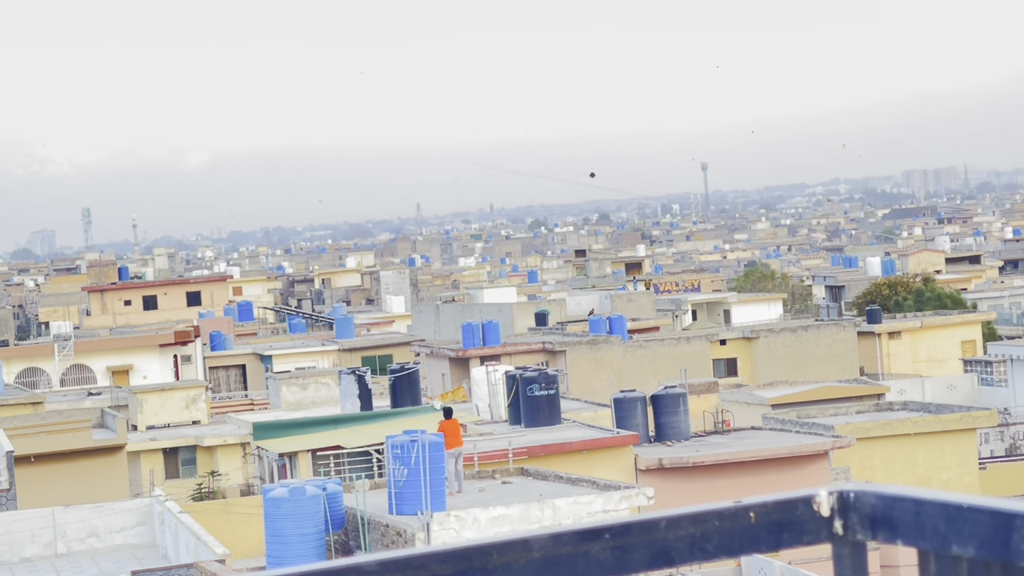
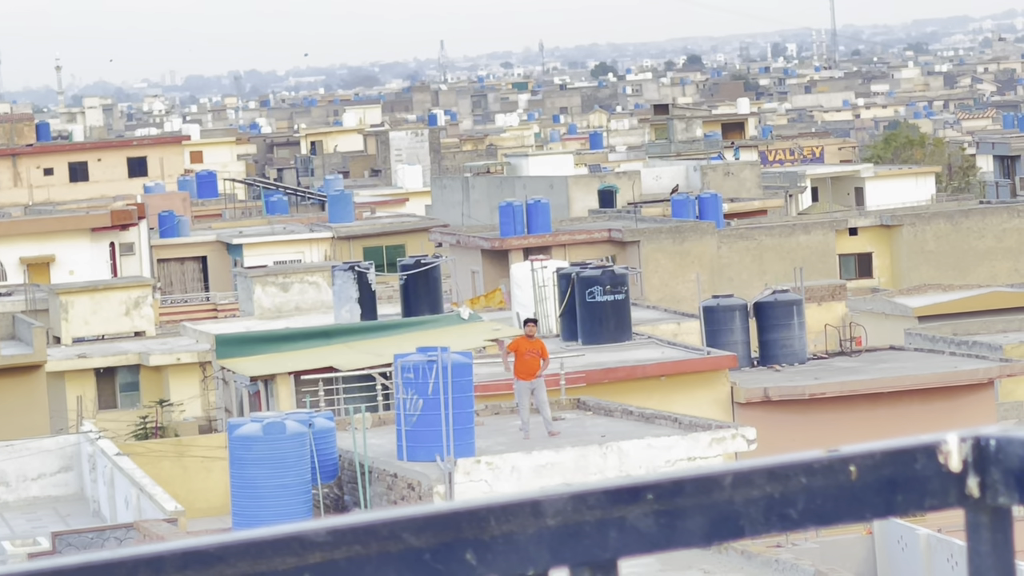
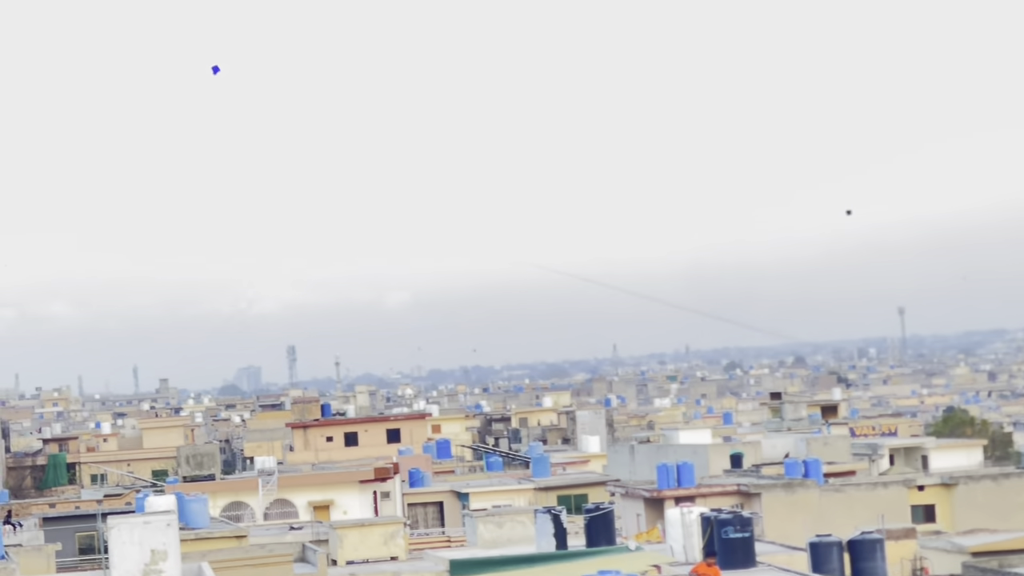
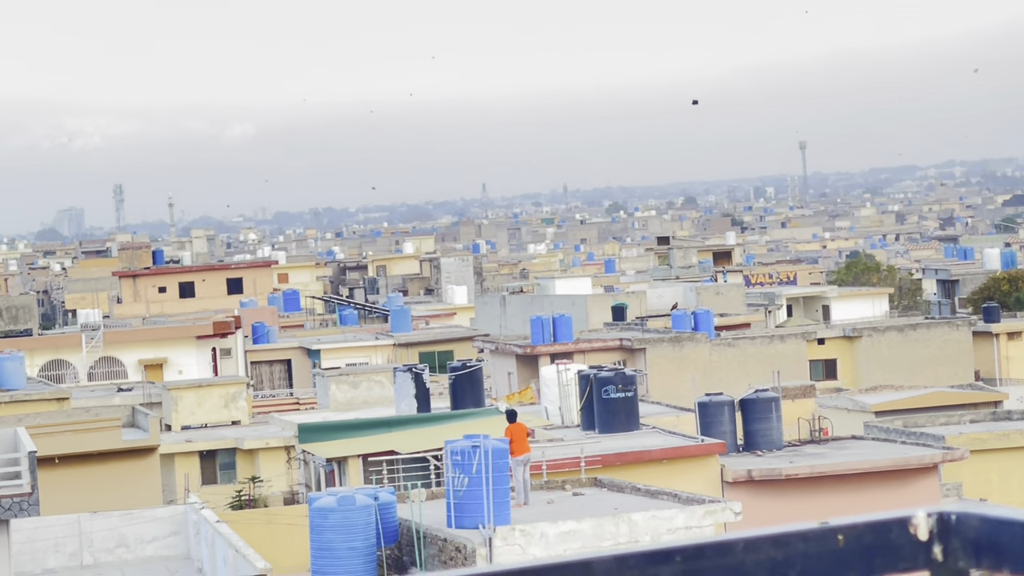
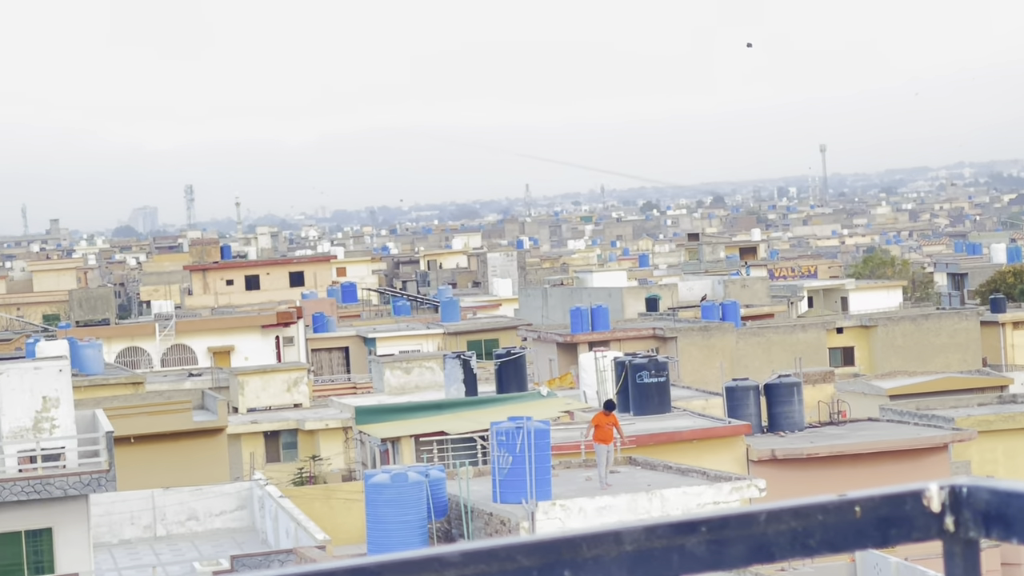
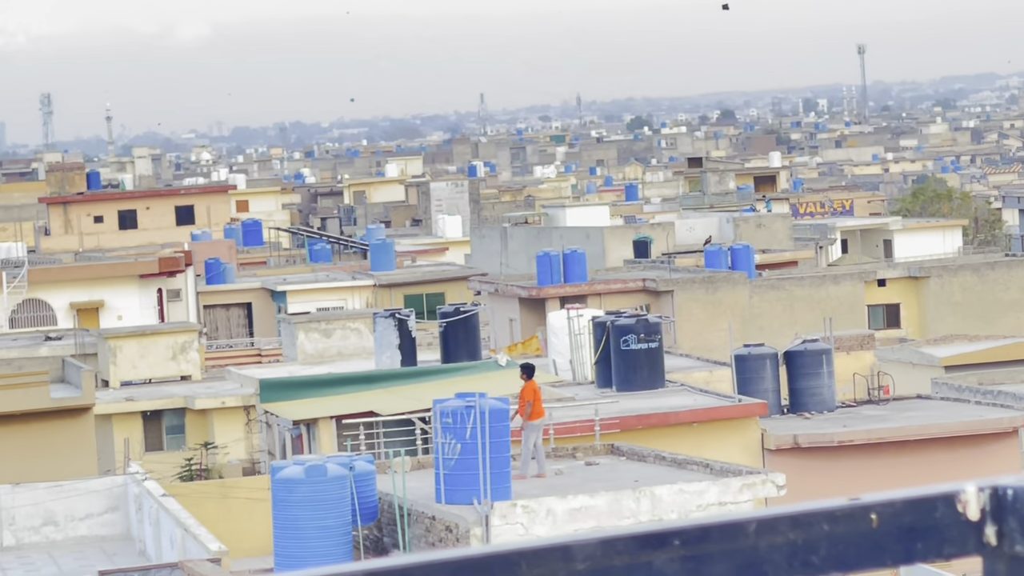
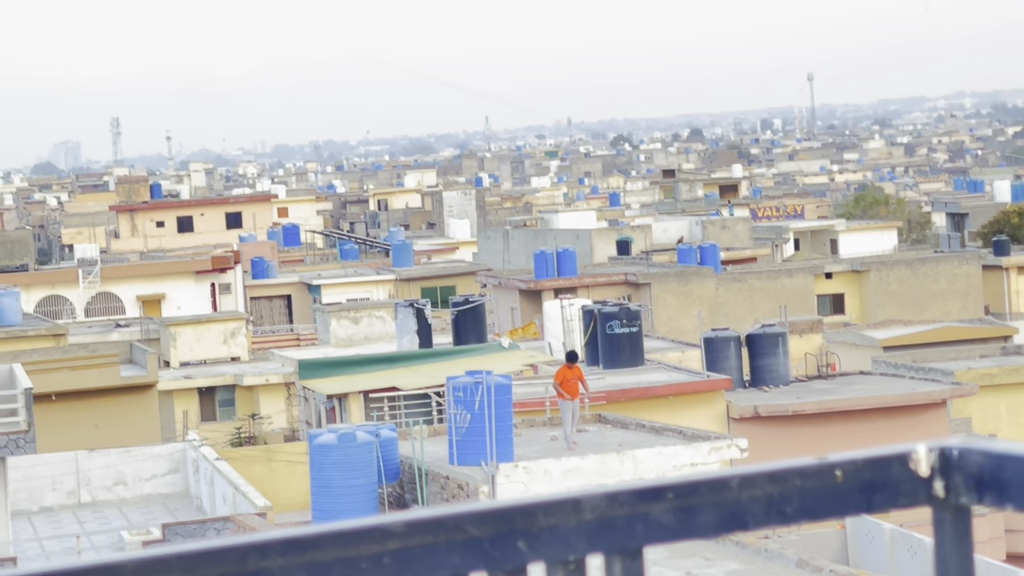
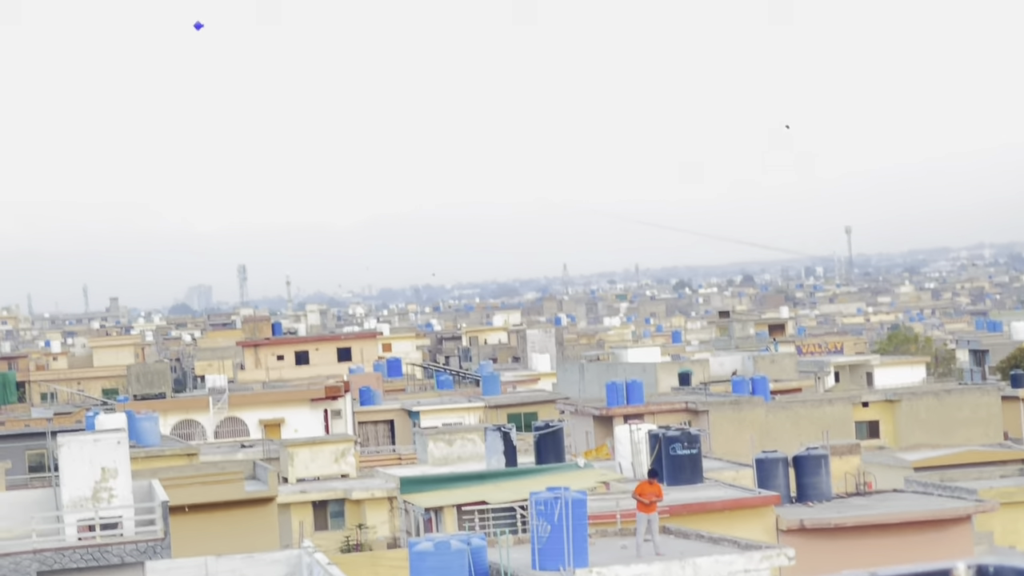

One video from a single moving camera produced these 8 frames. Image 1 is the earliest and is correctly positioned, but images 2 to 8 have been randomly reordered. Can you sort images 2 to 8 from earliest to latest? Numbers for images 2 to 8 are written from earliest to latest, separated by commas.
4, 6, 2, 7, 5, 8, 3
